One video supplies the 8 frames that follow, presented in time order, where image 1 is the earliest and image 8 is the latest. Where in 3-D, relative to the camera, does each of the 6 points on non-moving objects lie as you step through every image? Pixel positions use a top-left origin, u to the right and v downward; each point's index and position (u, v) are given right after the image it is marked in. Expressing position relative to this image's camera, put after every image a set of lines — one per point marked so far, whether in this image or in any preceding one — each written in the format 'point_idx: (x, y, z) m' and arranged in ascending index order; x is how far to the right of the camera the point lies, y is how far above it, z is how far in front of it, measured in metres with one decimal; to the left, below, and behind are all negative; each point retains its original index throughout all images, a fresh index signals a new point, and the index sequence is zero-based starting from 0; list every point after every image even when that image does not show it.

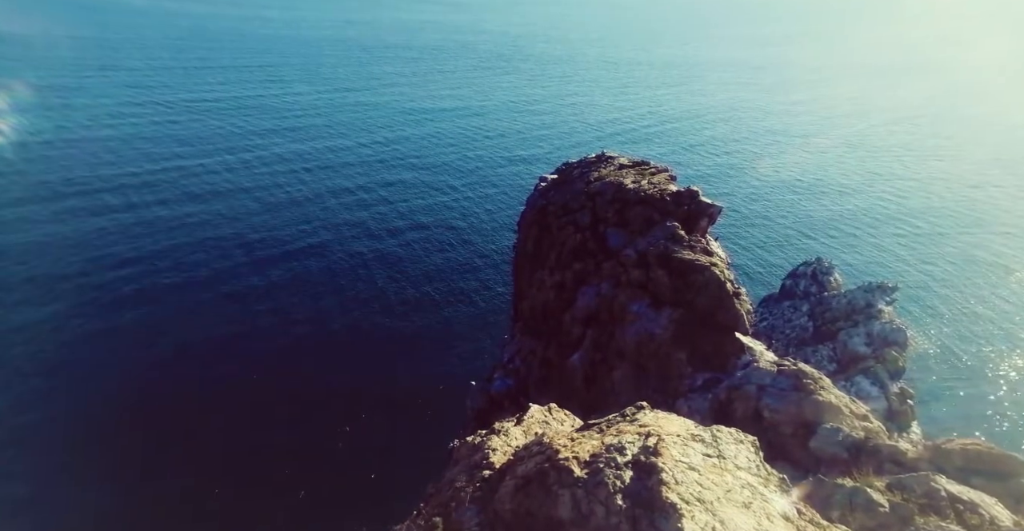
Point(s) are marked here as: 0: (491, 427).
0: (-0.8, -4.6, +18.1) m
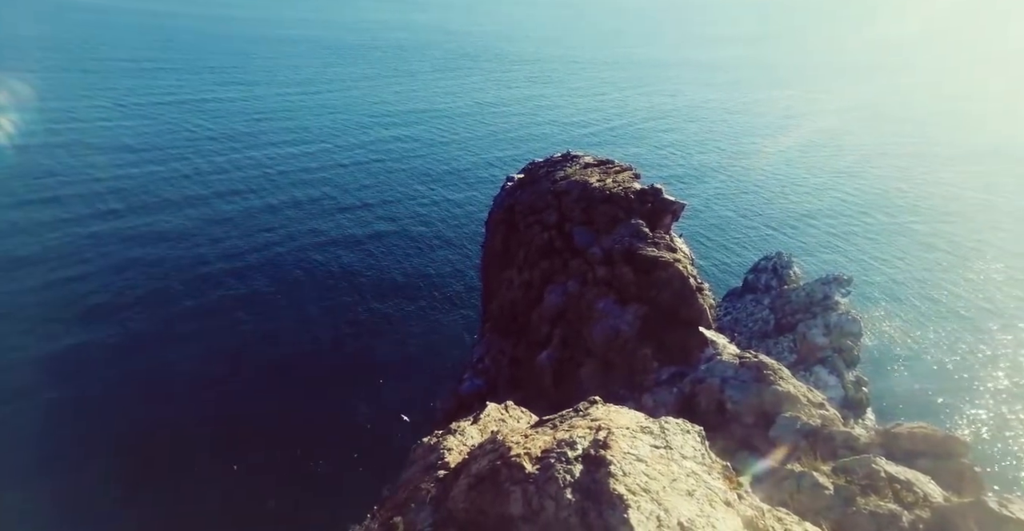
0: (-1.9, -4.6, +18.3) m
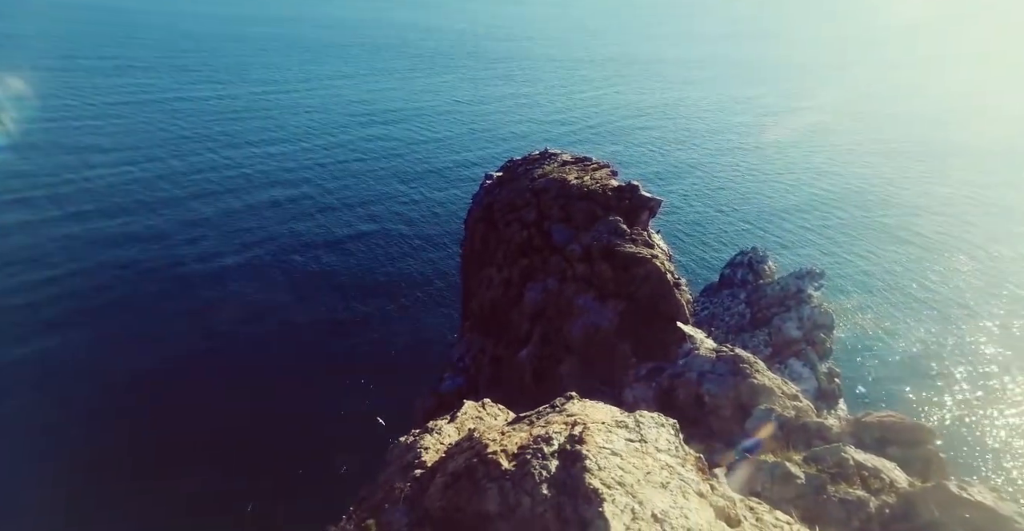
0: (-2.5, -4.6, +18.3) m
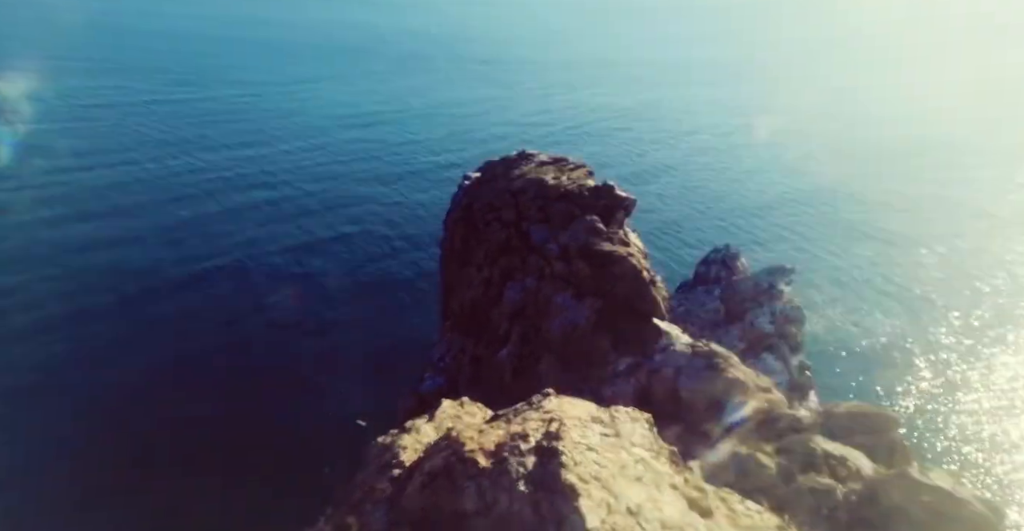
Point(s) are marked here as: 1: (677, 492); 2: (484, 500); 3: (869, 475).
0: (-3.2, -4.6, +18.5) m
1: (+3.5, -4.9, +13.8) m
2: (-0.5, -4.7, +13.0) m
3: (+9.8, -5.7, +17.7) m
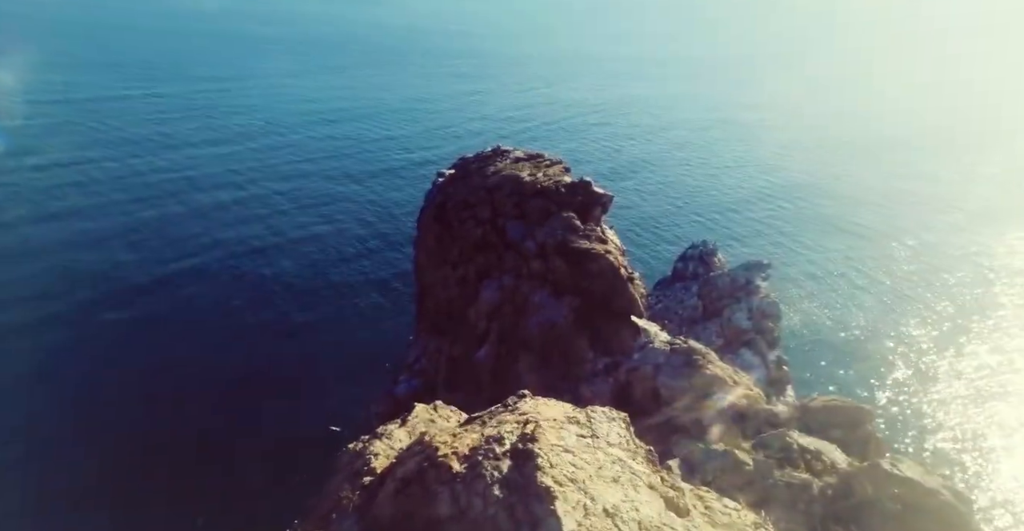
0: (-3.8, -4.6, +18.0) m
1: (+3.0, -4.8, +13.6) m
2: (-1.0, -4.7, +12.6) m
3: (+9.1, -5.6, +17.7) m
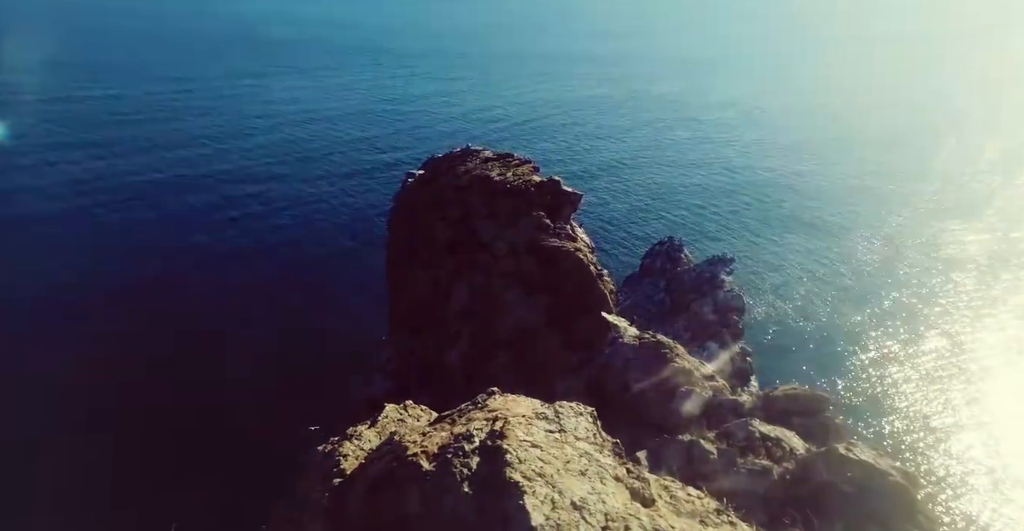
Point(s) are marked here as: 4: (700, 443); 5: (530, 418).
0: (-4.7, -4.7, +18.1) m
1: (+2.4, -4.7, +13.9) m
2: (-1.6, -4.7, +12.8) m
3: (+8.3, -5.4, +18.2) m
4: (+5.2, -5.0, +18.1) m
5: (+0.4, -3.6, +15.2) m
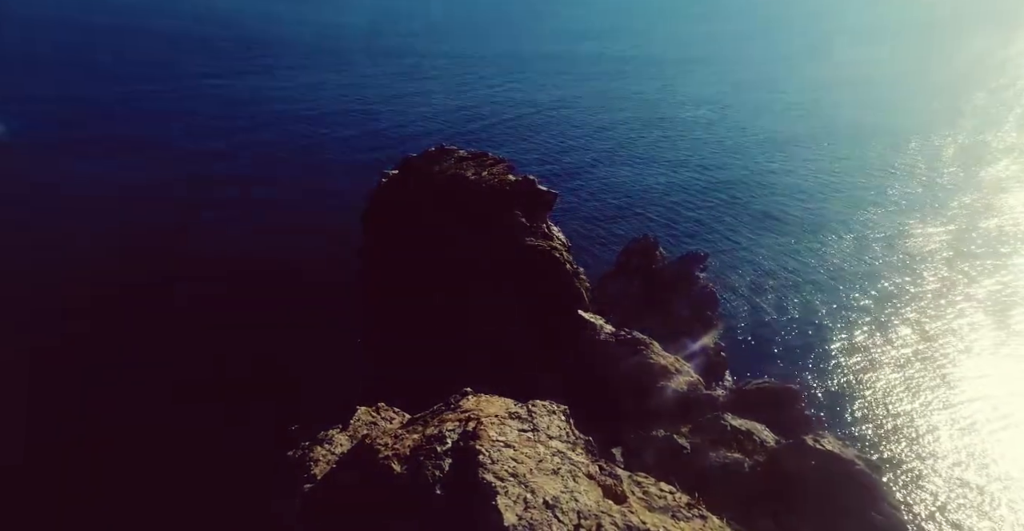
0: (-5.4, -4.8, +17.9) m
1: (+1.8, -4.7, +13.9) m
2: (-2.2, -4.7, +12.7) m
3: (+7.6, -5.2, +18.4) m
4: (+4.5, -4.9, +18.2) m
5: (-0.2, -3.6, +15.2) m
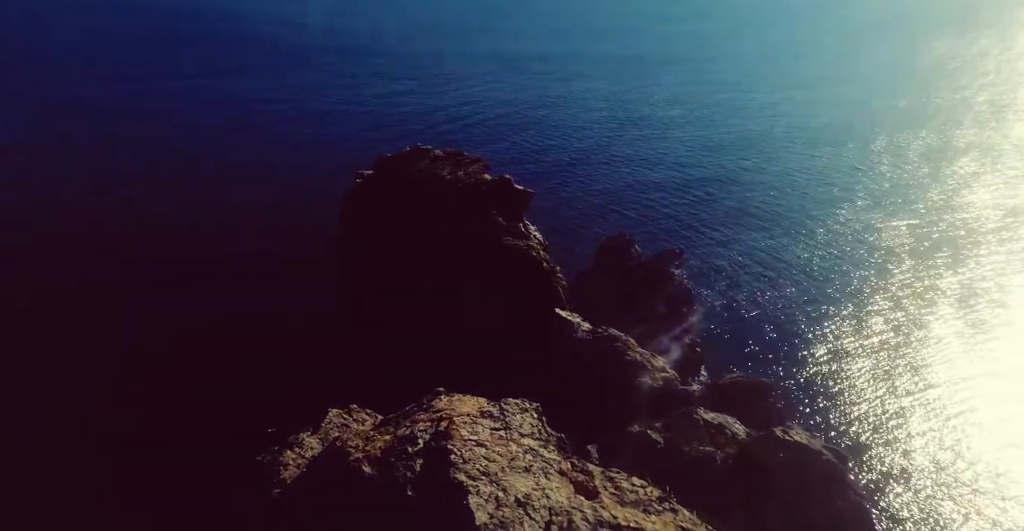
0: (-6.1, -4.8, +17.6) m
1: (+1.2, -4.6, +14.0) m
2: (-2.7, -4.7, +12.5) m
3: (+6.9, -5.1, +18.6) m
4: (+3.8, -4.8, +18.3) m
5: (-0.9, -3.6, +15.1) m
